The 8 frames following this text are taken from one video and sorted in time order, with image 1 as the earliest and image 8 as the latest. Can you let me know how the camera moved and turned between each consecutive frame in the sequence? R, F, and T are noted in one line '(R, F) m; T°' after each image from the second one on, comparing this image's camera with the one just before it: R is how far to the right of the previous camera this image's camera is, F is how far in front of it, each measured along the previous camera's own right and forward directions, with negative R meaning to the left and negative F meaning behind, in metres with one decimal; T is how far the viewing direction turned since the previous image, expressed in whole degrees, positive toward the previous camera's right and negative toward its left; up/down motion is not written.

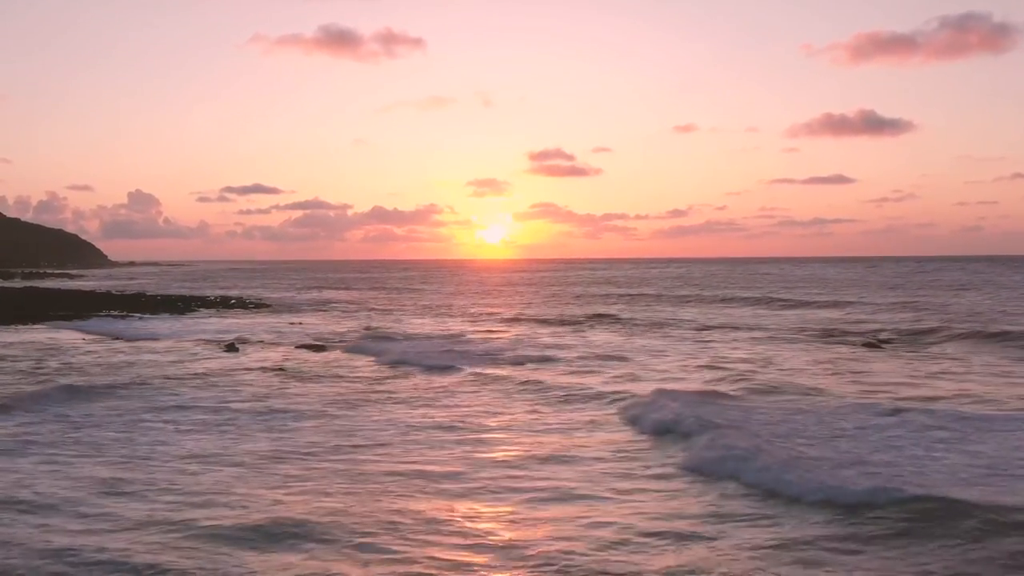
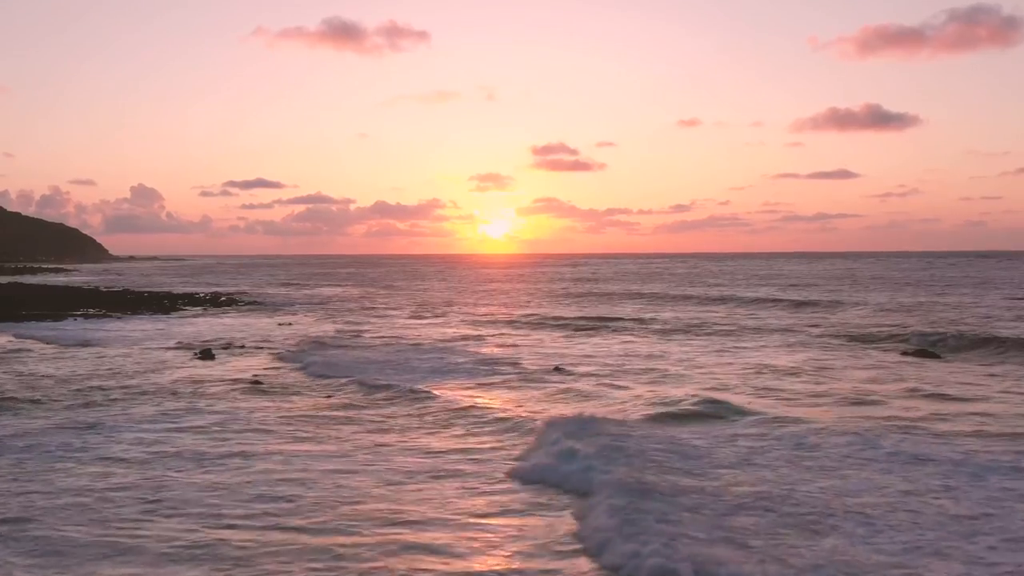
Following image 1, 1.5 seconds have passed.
(0.0, +3.0) m; 0°
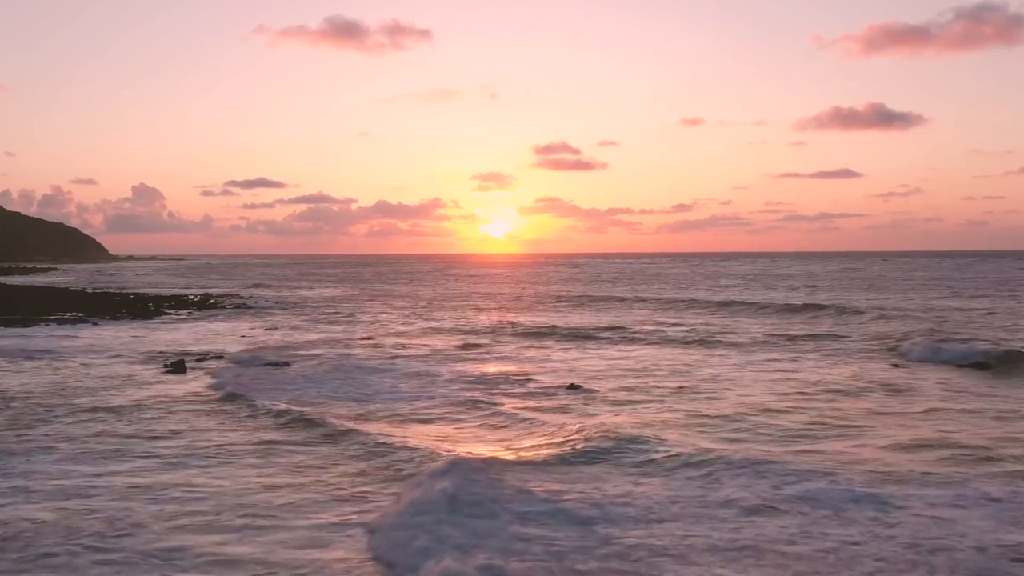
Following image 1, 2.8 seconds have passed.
(-0.1, +2.9) m; 0°
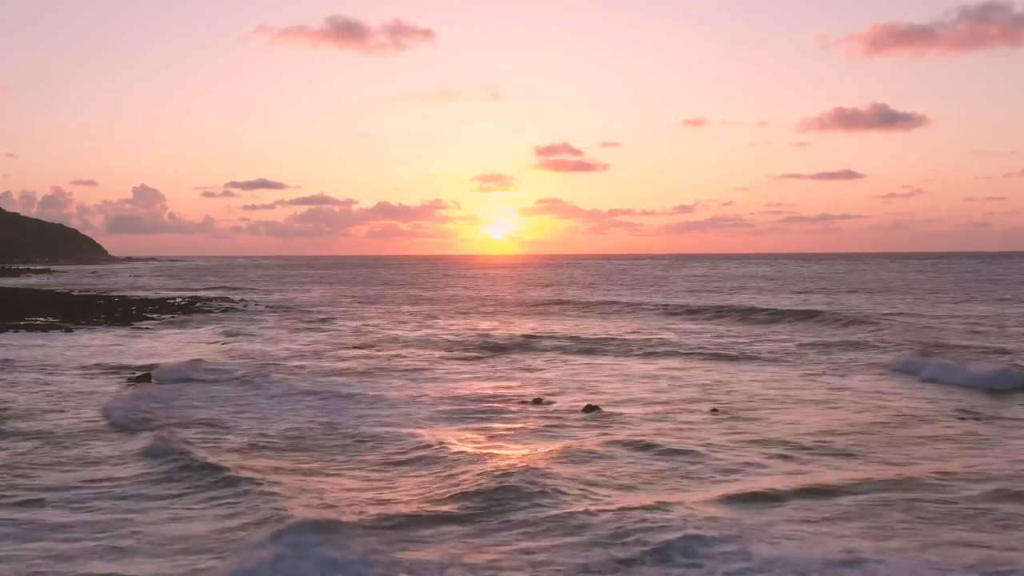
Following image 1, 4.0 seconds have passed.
(-0.2, +2.8) m; 0°
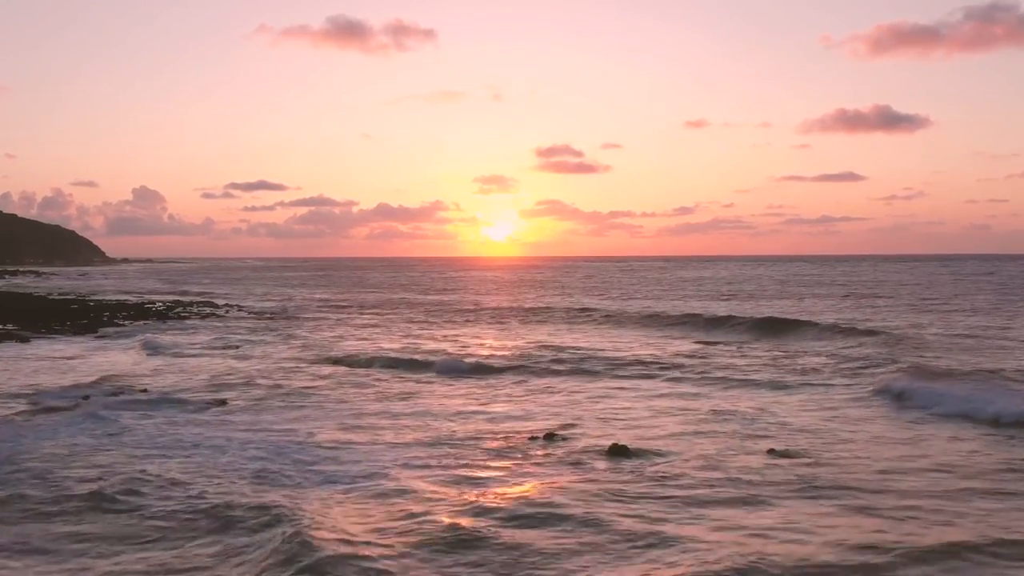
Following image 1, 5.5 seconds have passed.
(-0.1, +3.6) m; 0°
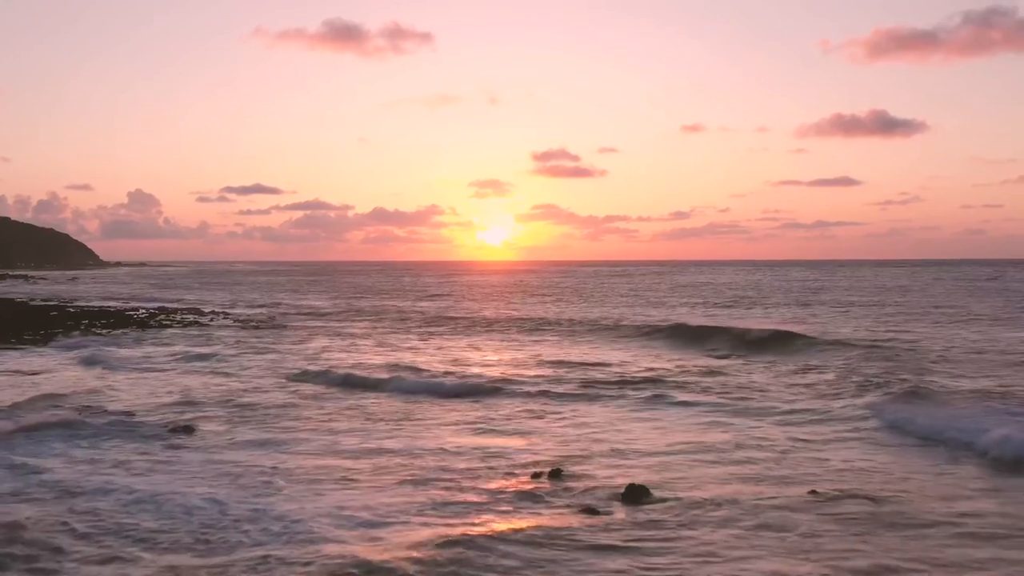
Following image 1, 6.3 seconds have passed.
(-0.1, +2.1) m; 0°
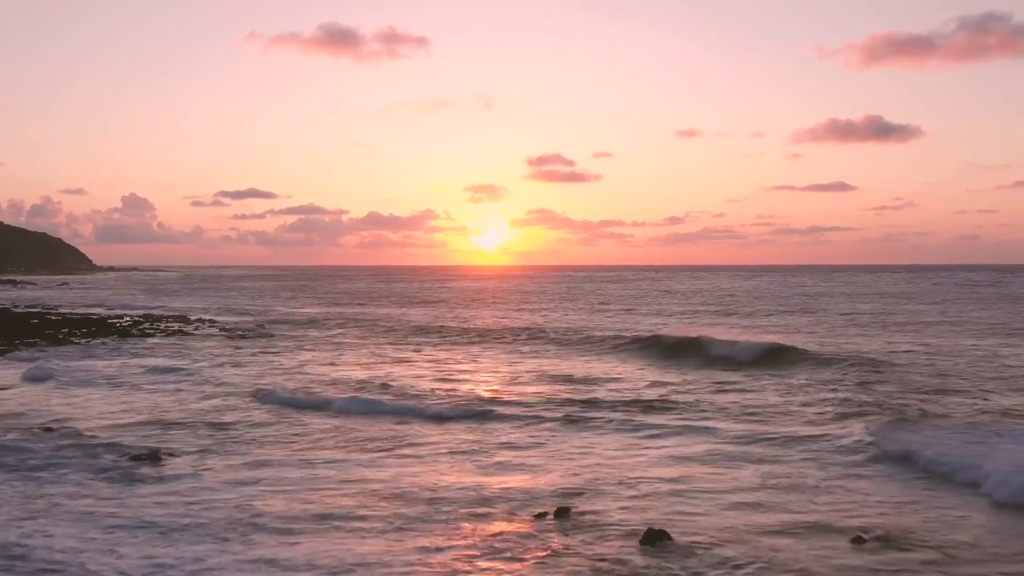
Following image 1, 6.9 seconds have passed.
(-0.1, +1.7) m; 0°
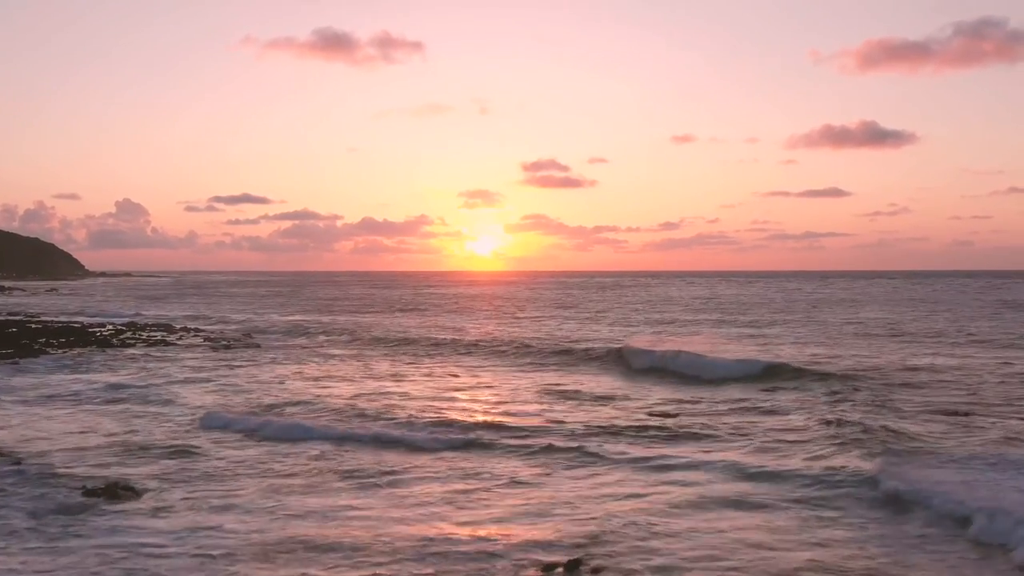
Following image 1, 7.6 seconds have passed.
(-0.1, +1.8) m; 0°
